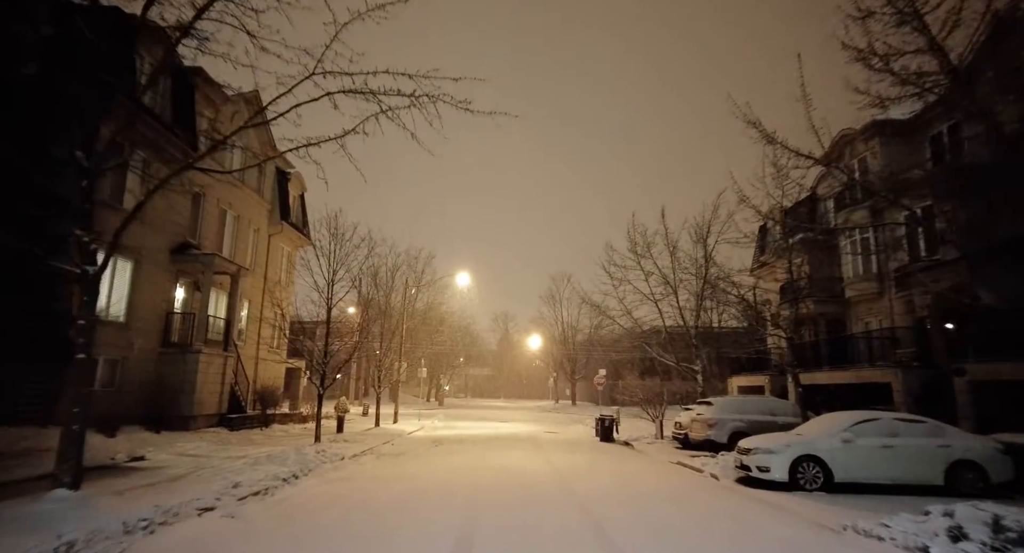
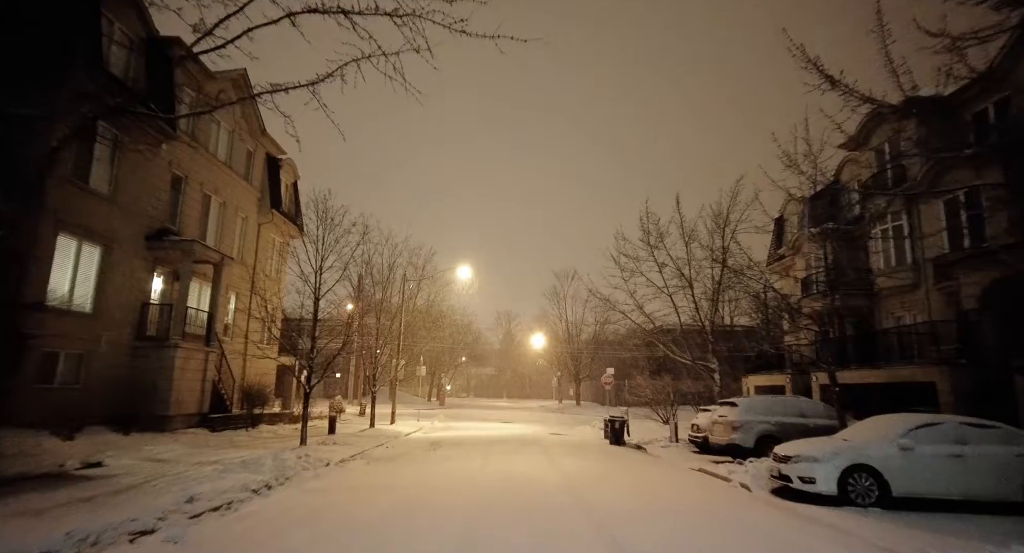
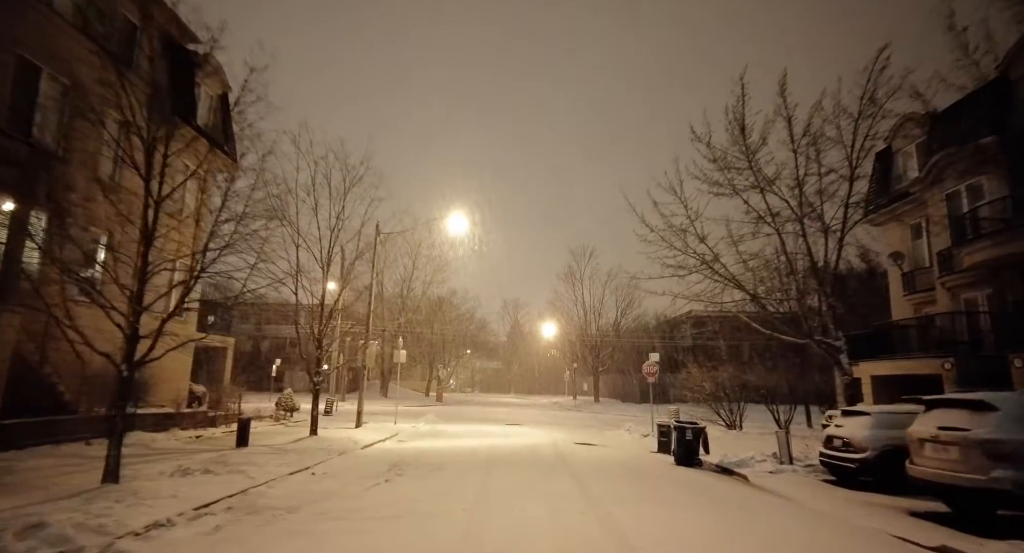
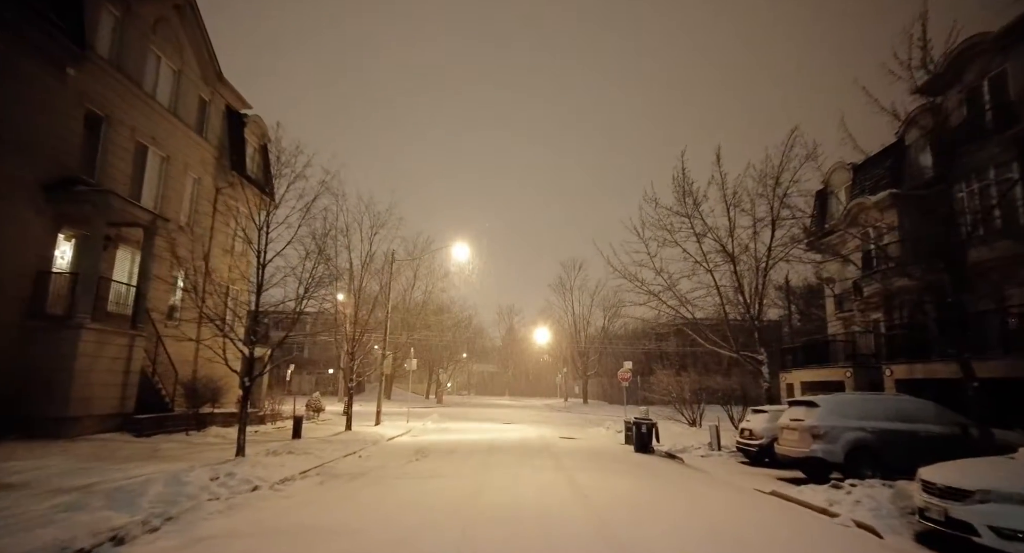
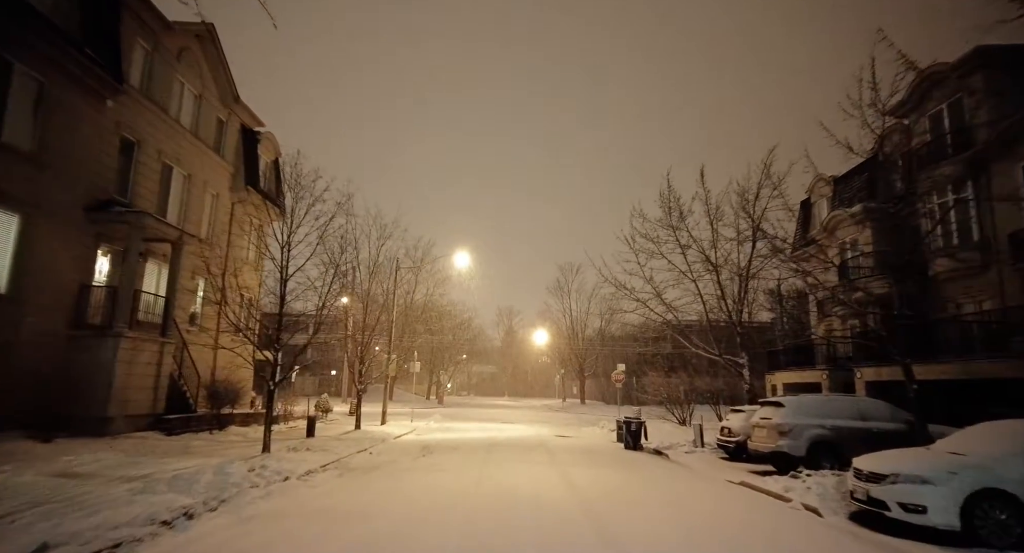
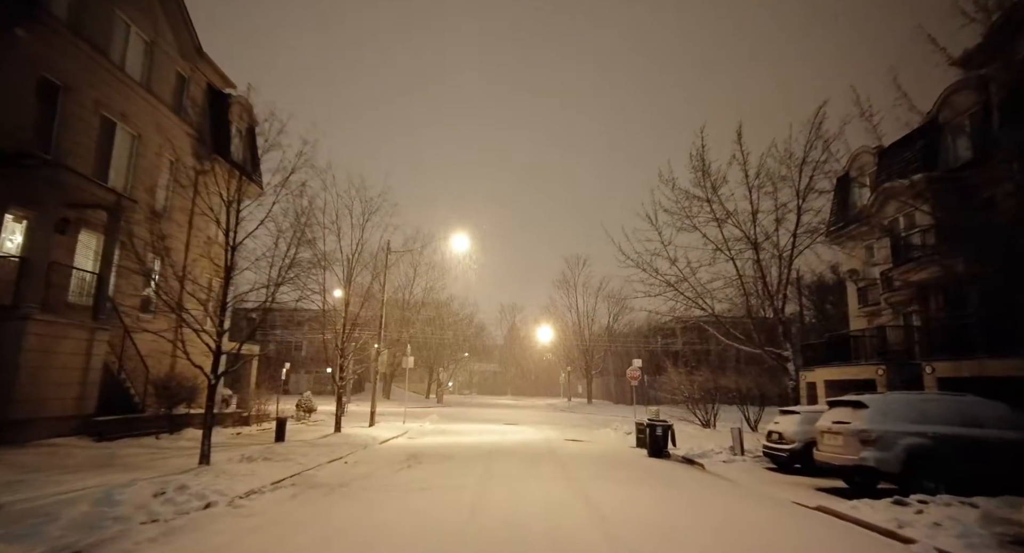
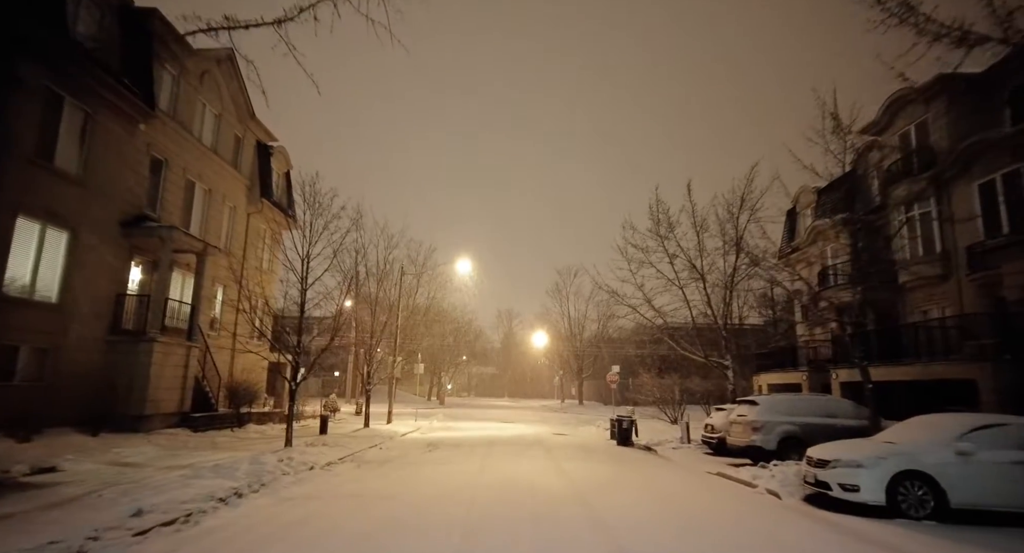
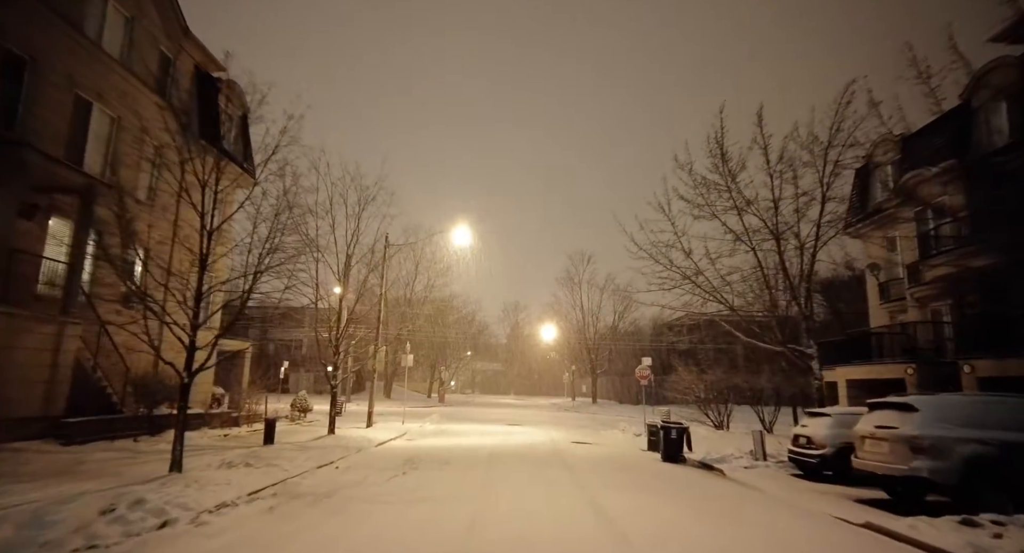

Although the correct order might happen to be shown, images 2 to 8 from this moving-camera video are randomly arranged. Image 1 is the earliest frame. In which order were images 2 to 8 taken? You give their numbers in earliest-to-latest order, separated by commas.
2, 7, 5, 4, 6, 8, 3
